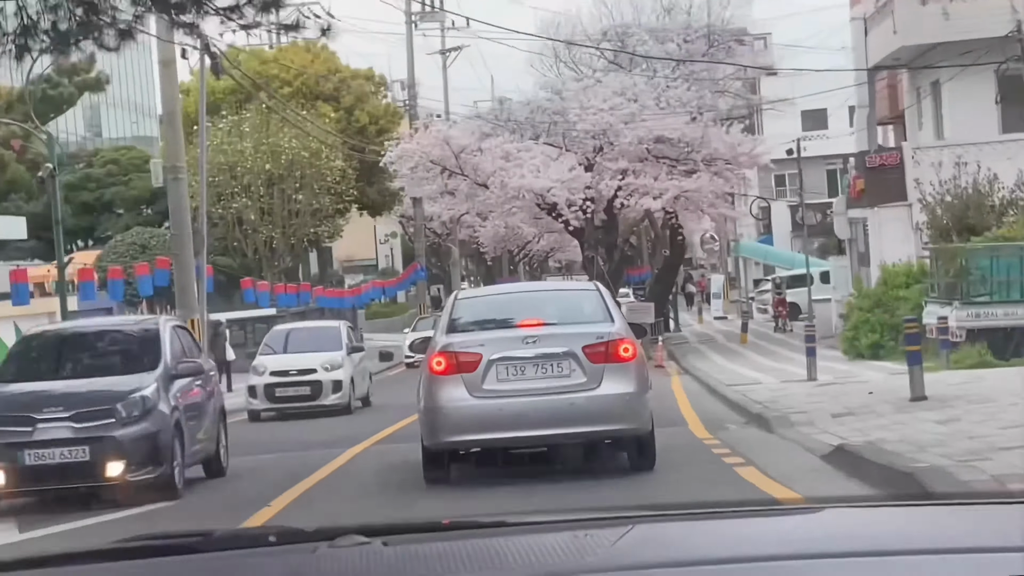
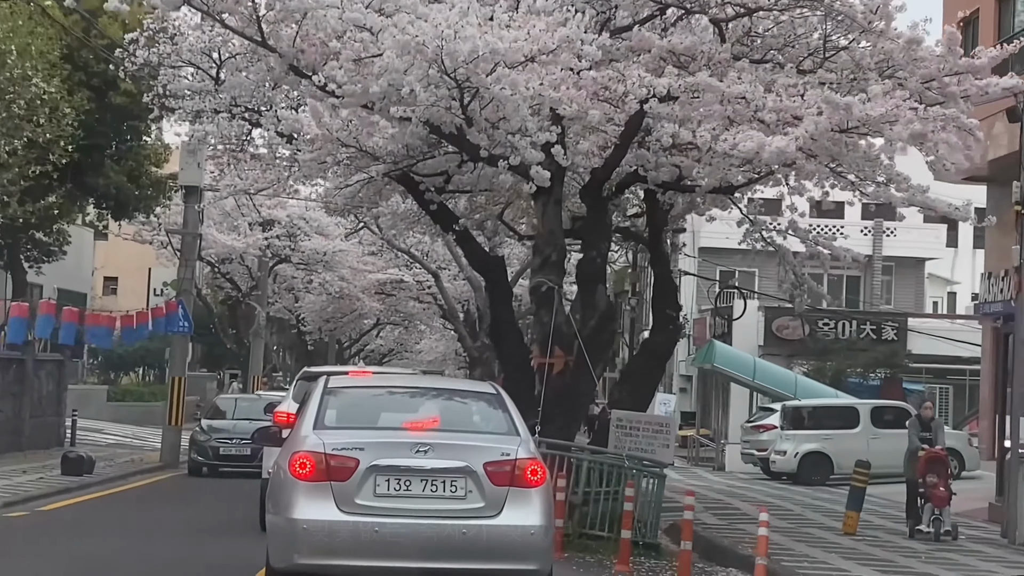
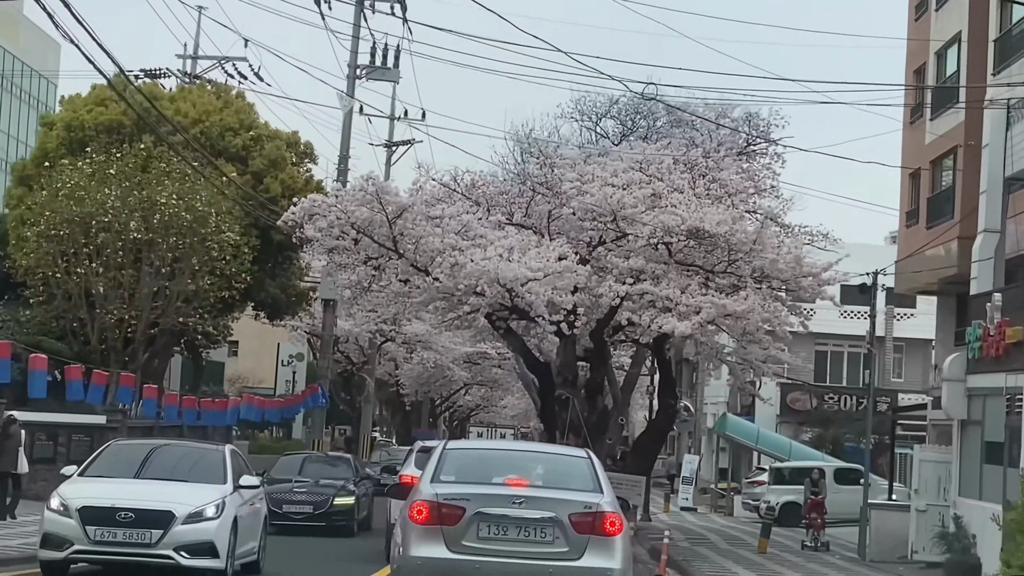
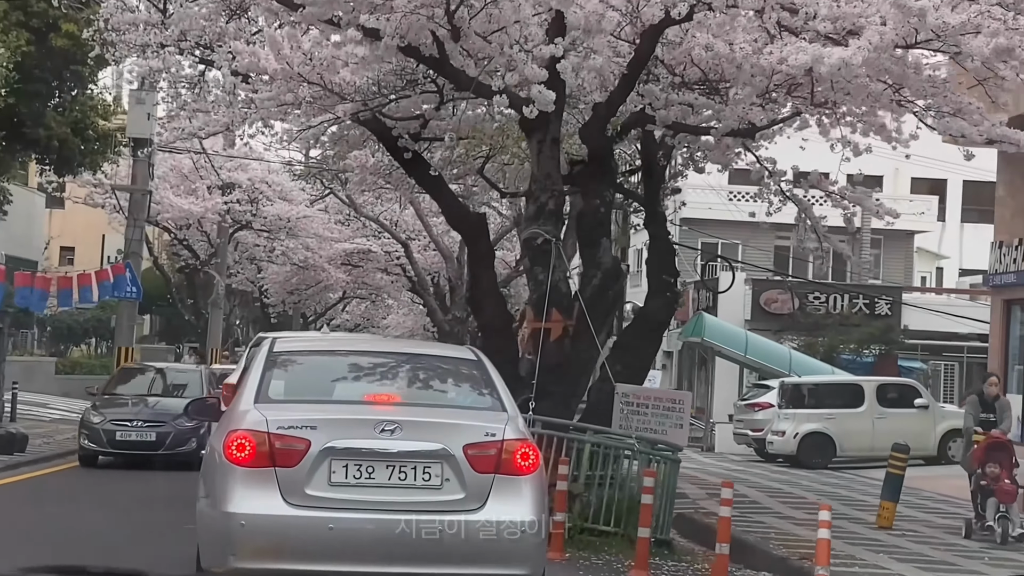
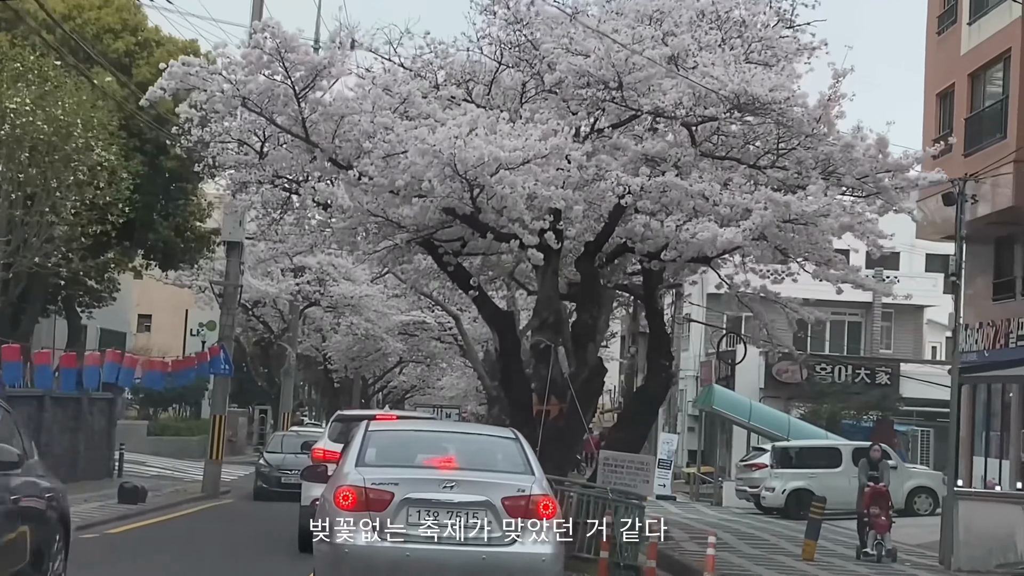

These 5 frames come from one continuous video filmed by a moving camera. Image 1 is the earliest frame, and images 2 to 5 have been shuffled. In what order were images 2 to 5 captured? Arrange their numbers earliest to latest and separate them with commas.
3, 5, 2, 4
